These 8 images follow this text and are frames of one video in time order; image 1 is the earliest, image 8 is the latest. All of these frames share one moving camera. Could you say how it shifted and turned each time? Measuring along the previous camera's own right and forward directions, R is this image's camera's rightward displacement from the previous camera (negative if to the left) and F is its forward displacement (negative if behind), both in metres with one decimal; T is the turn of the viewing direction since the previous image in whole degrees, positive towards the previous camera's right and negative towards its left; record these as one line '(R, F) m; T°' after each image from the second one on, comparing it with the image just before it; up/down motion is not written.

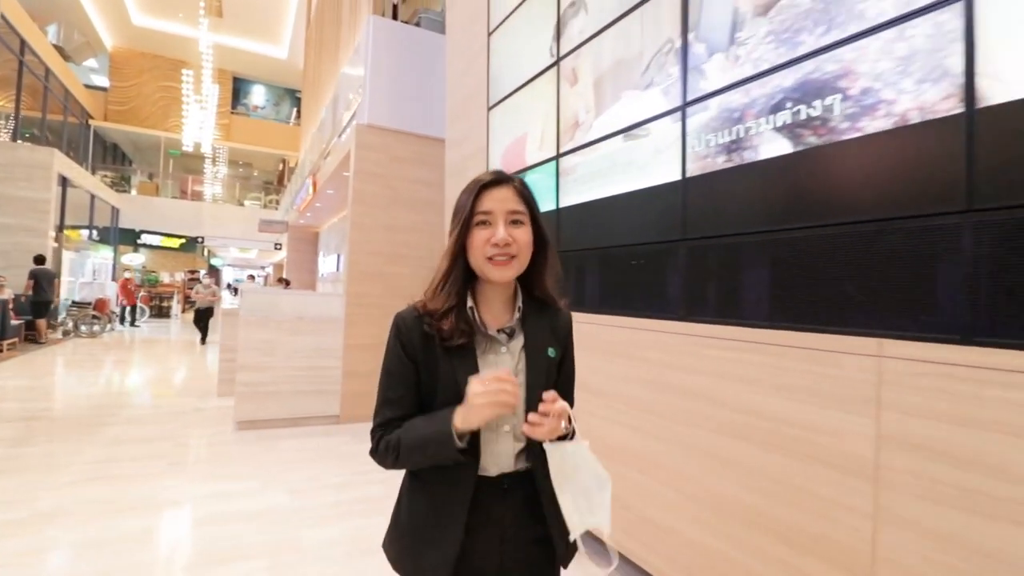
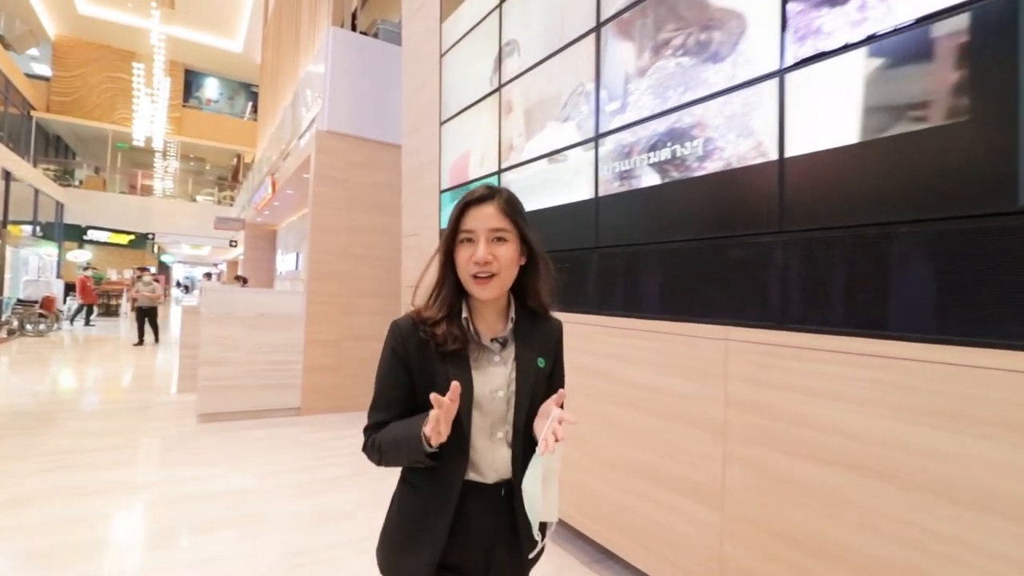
(+0.1, -0.3) m; +4°
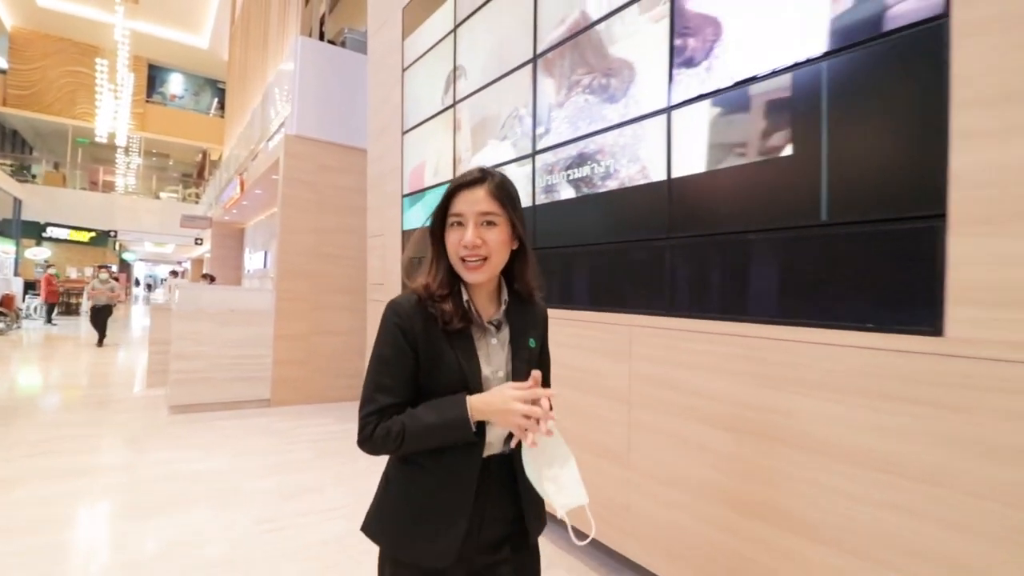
(+0.1, -0.3) m; +3°
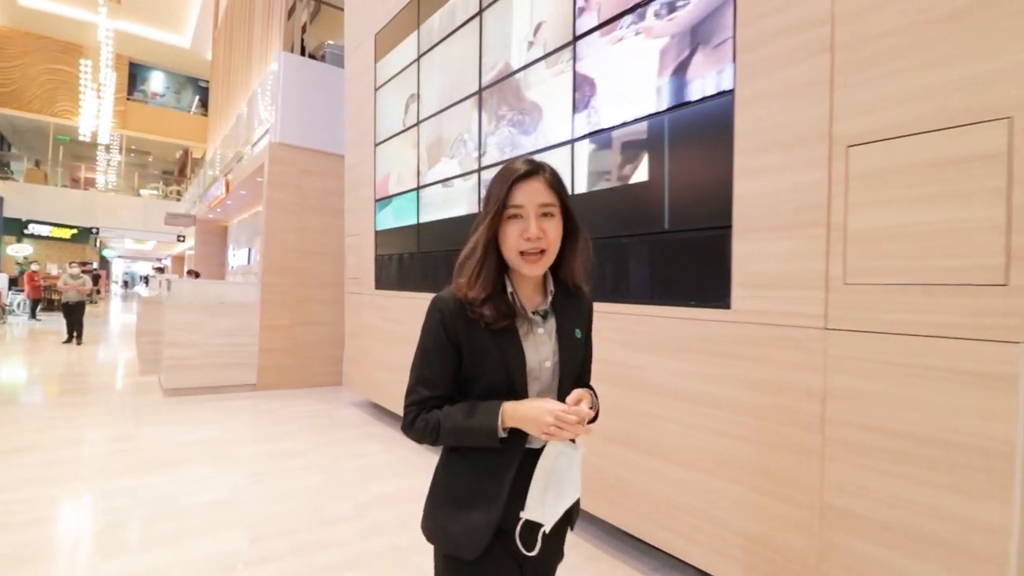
(+0.2, -0.5) m; +2°
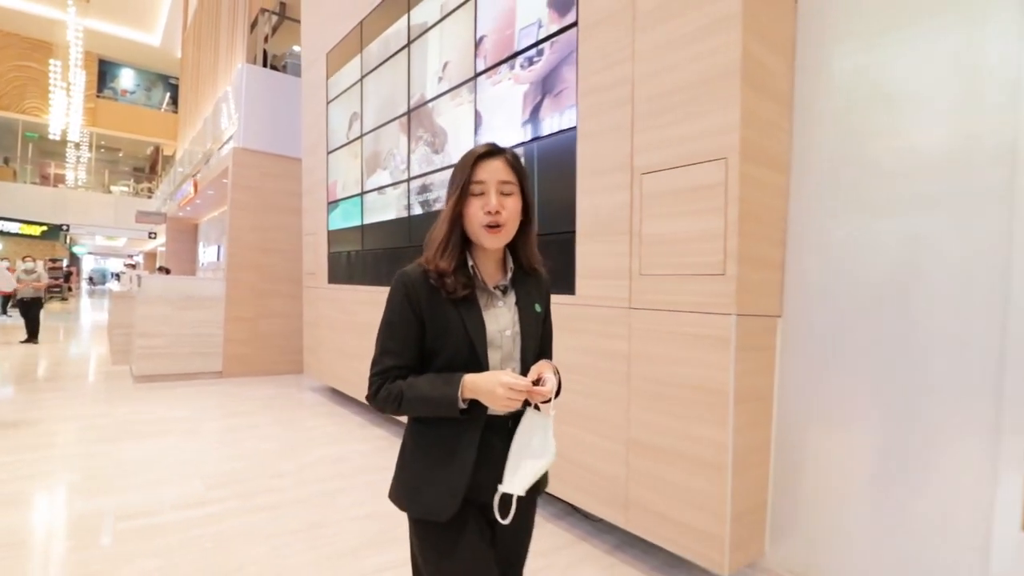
(+0.4, -0.5) m; +2°
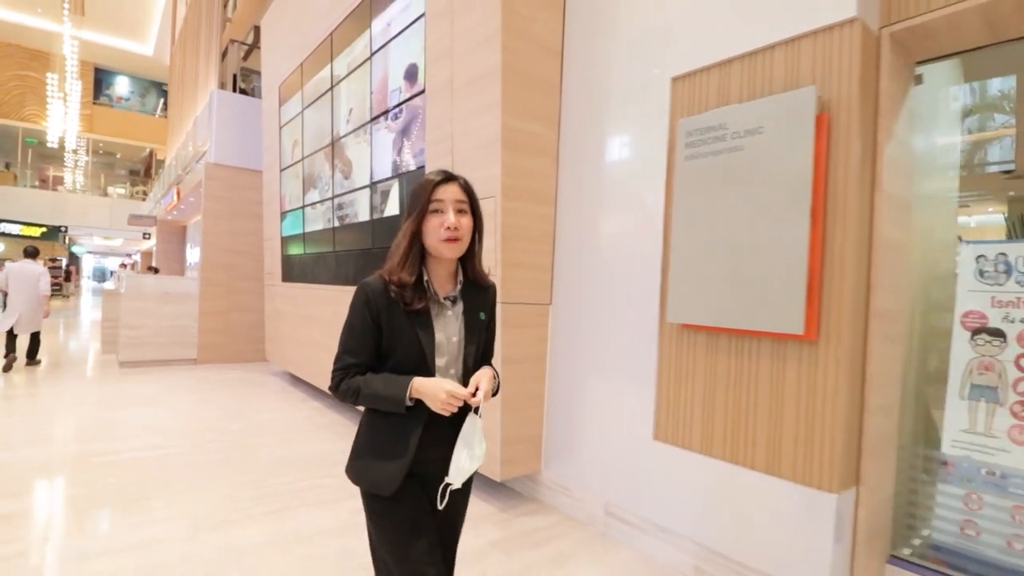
(+0.8, -0.8) m; 0°
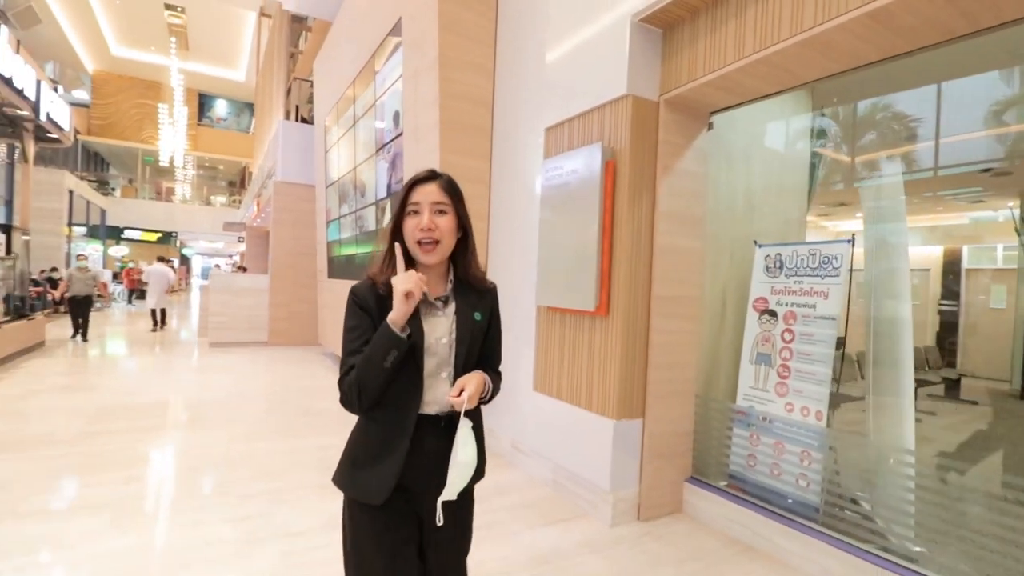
(+0.9, -0.9) m; -8°
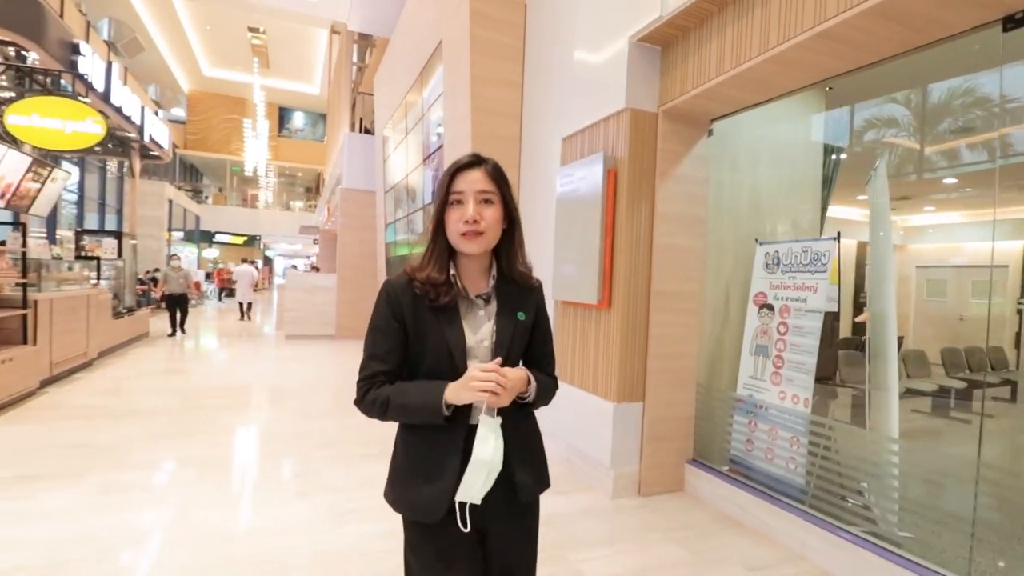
(+0.3, -0.3) m; -7°
